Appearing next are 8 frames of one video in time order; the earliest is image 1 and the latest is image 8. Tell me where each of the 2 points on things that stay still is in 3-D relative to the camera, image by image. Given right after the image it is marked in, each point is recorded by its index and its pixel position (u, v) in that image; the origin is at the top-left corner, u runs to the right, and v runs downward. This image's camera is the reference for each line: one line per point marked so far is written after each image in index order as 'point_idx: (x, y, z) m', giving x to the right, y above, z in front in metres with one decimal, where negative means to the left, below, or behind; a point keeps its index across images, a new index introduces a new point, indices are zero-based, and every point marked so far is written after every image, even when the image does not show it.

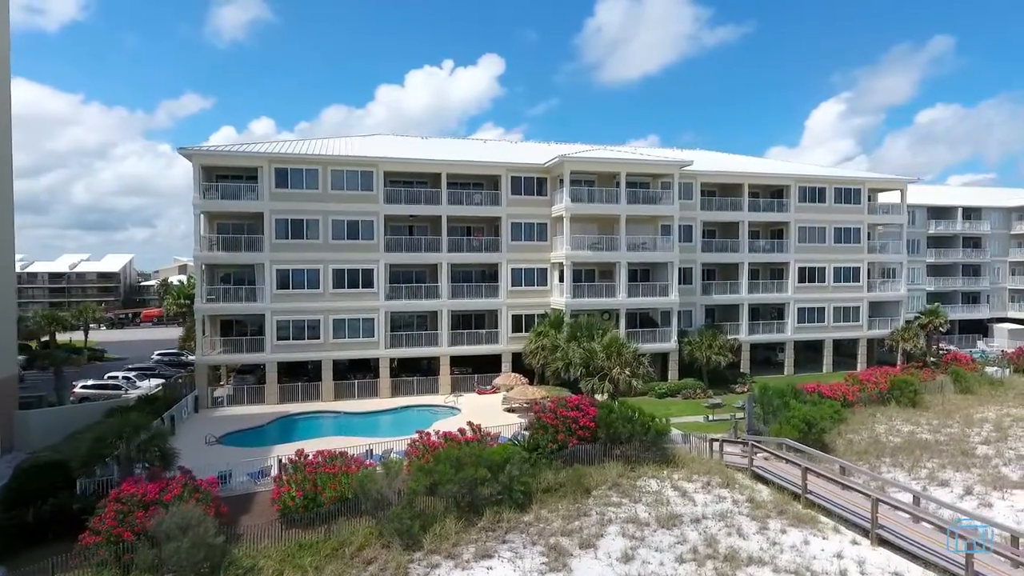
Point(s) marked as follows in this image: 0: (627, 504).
0: (+3.2, -6.1, +17.7) m
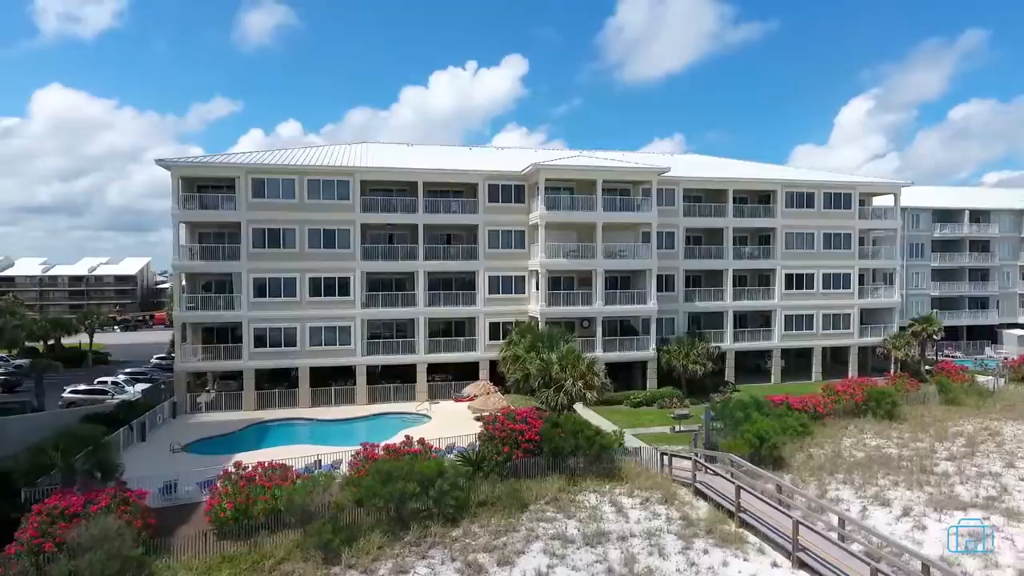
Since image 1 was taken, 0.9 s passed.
0: (+1.3, -6.5, +17.6) m
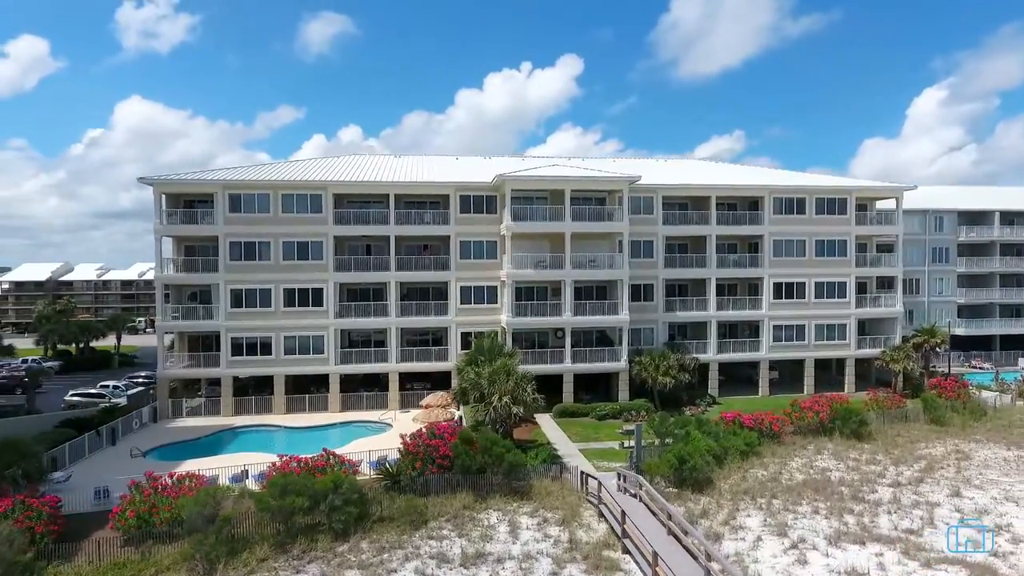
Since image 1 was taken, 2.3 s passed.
0: (-1.8, -7.0, +17.7) m
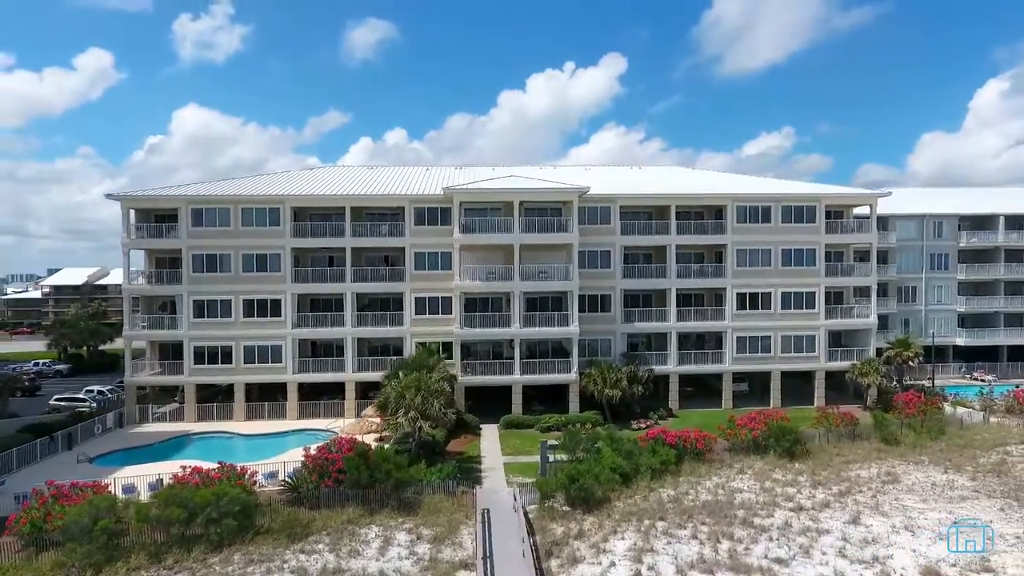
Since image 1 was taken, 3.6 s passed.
0: (-5.6, -7.6, +18.2) m
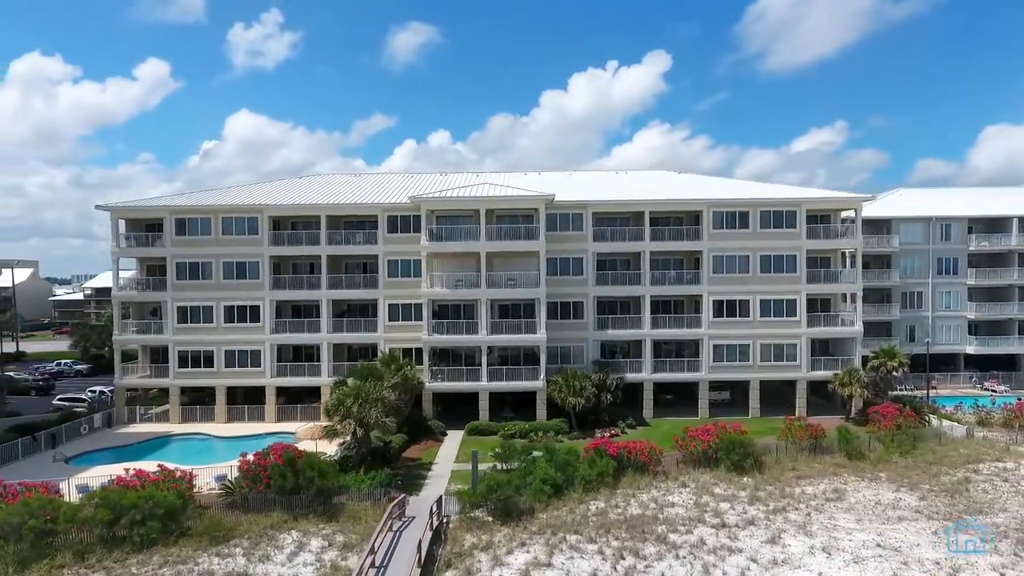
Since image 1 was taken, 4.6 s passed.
0: (-8.3, -8.0, +18.8) m
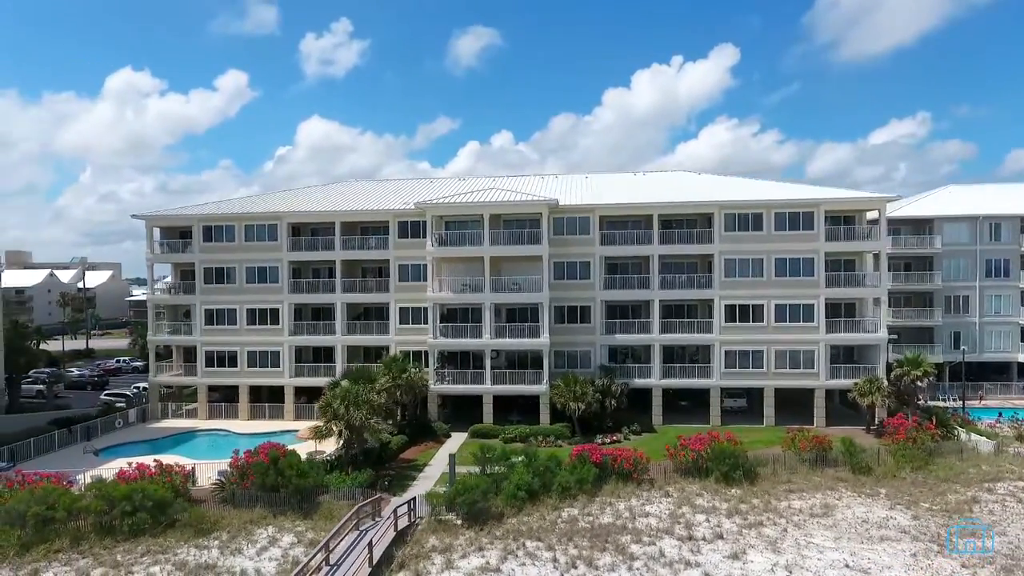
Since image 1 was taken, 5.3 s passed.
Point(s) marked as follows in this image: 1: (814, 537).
0: (-9.6, -8.2, +19.9) m
1: (+9.6, -7.9, +19.8) m
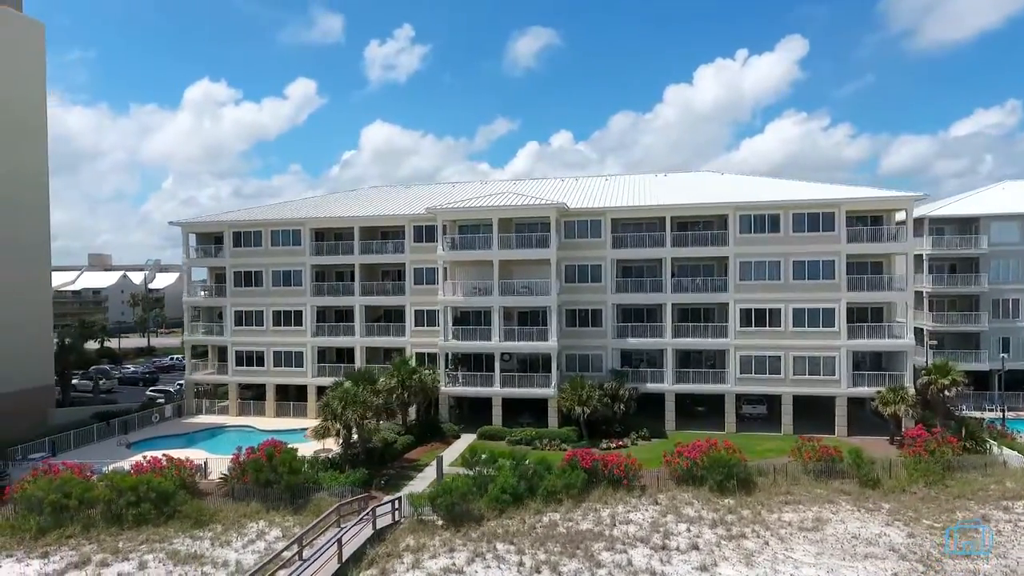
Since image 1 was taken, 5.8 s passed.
0: (-10.4, -8.4, +21.1) m
1: (+8.7, -8.0, +19.2) m
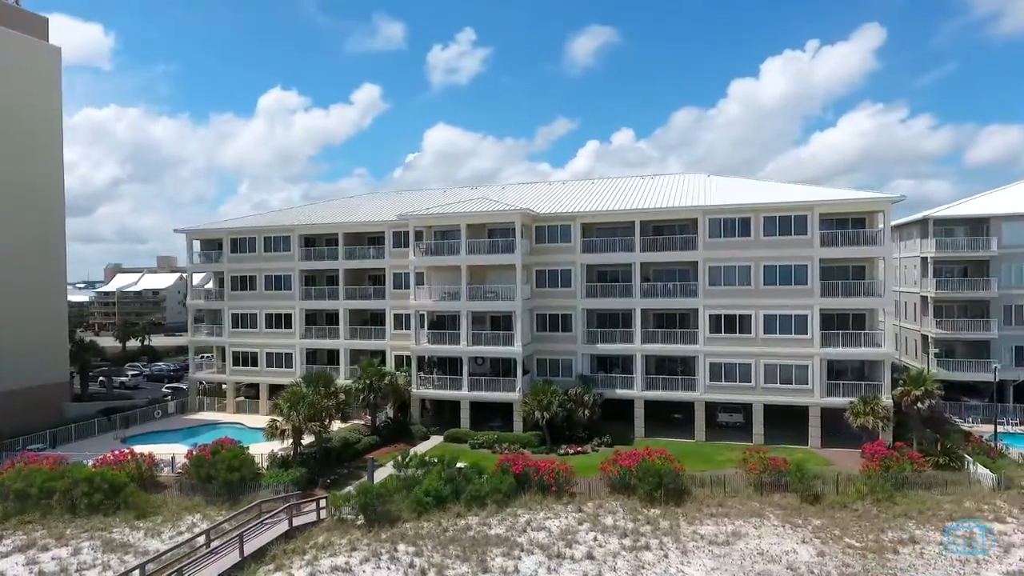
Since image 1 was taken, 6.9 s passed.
0: (-13.4, -8.7, +22.6) m
1: (+5.4, -8.3, +18.8) m
